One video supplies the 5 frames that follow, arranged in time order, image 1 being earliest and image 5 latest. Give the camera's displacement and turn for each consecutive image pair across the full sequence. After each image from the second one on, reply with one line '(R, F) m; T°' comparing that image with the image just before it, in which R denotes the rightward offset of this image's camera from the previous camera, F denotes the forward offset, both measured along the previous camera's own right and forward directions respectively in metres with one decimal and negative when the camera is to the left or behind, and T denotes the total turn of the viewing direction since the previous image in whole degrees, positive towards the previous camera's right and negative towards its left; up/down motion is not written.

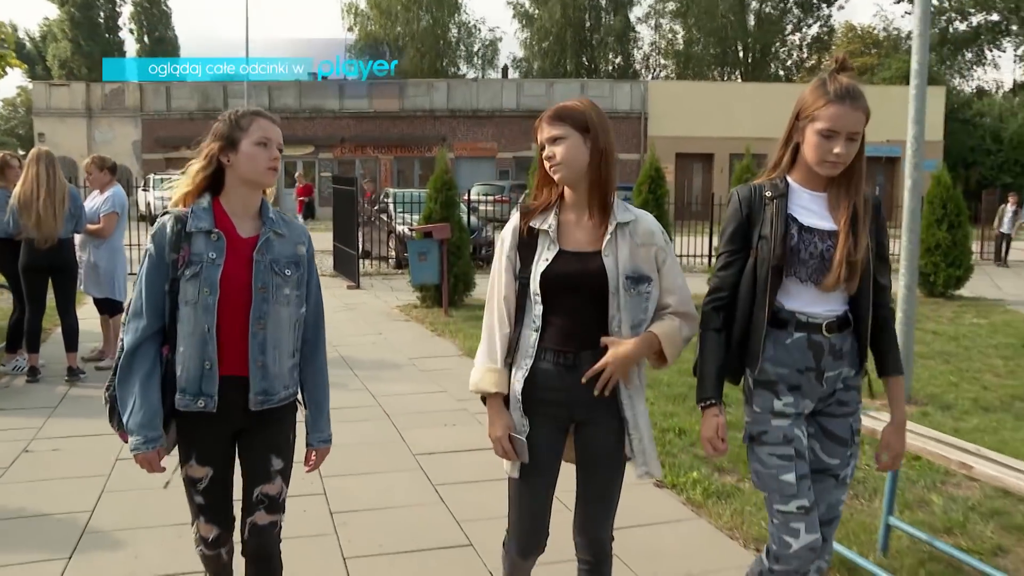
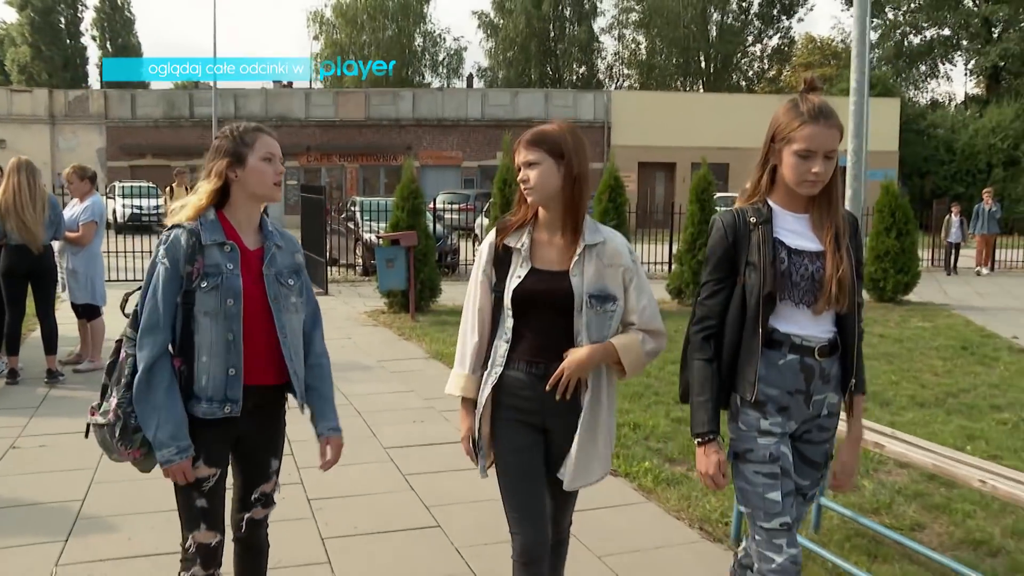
(0.0, -0.4) m; +2°
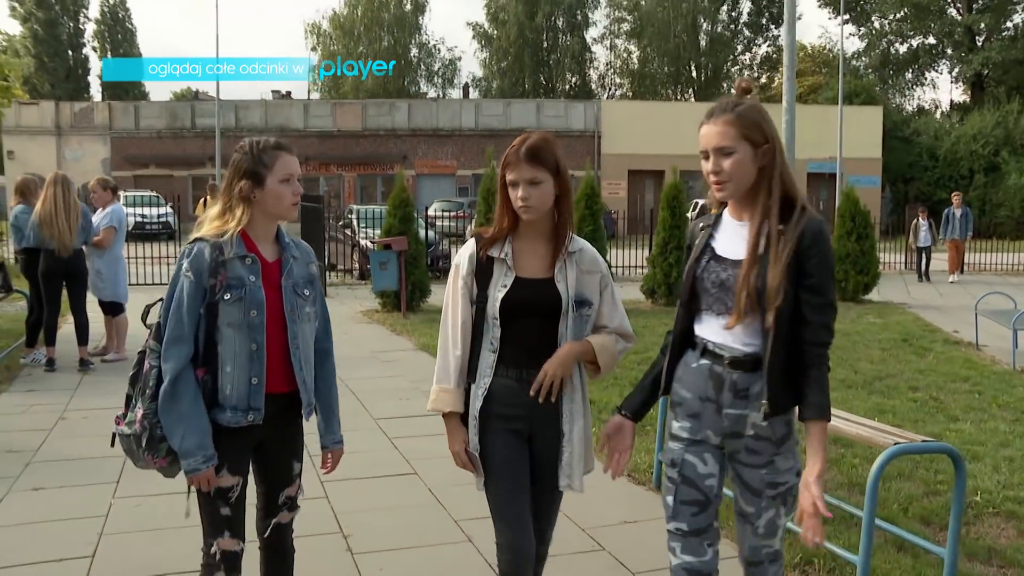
(+0.2, -1.0) m; 0°
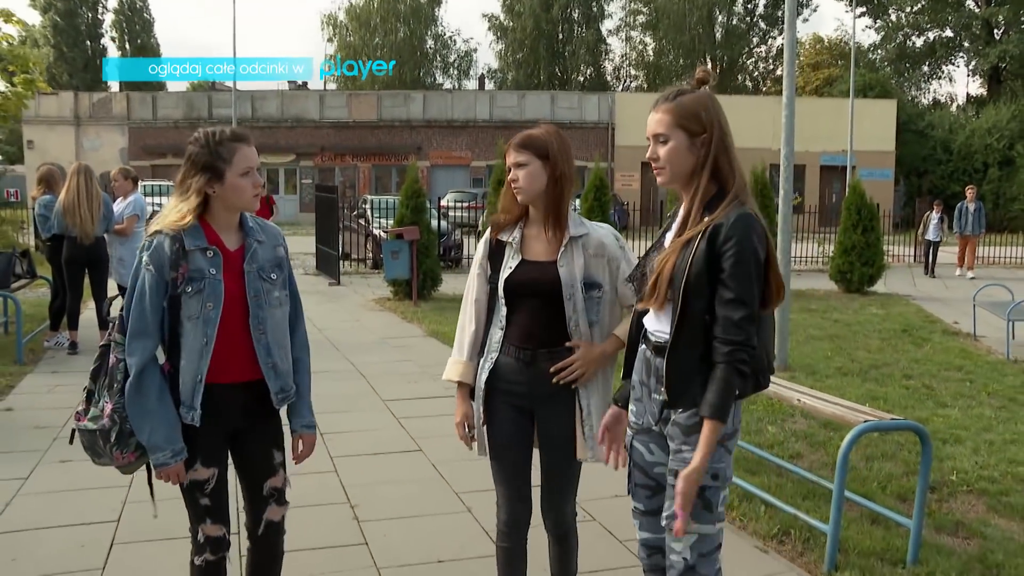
(+0.1, -0.3) m; -1°
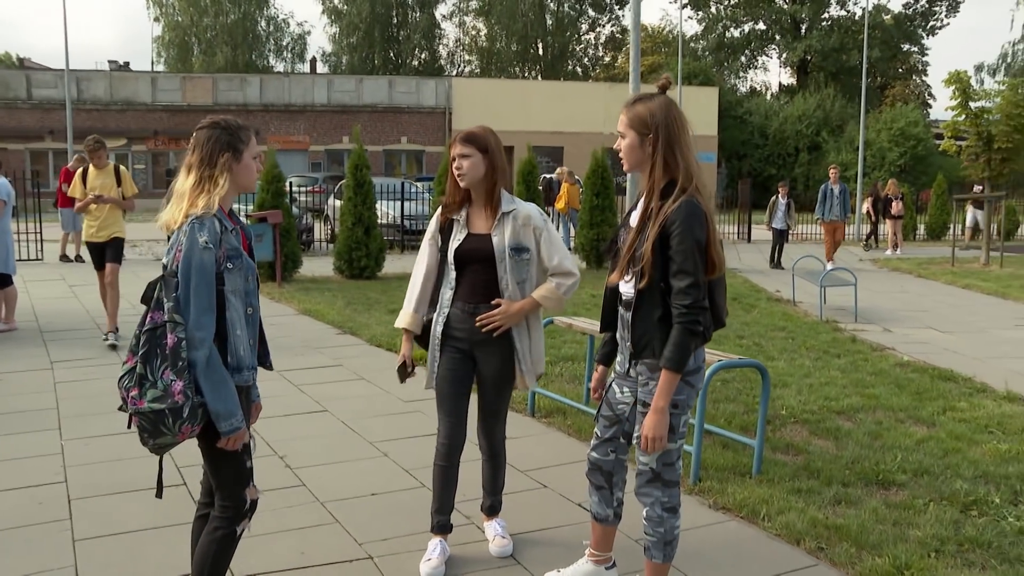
(-0.4, -0.6) m; +10°
